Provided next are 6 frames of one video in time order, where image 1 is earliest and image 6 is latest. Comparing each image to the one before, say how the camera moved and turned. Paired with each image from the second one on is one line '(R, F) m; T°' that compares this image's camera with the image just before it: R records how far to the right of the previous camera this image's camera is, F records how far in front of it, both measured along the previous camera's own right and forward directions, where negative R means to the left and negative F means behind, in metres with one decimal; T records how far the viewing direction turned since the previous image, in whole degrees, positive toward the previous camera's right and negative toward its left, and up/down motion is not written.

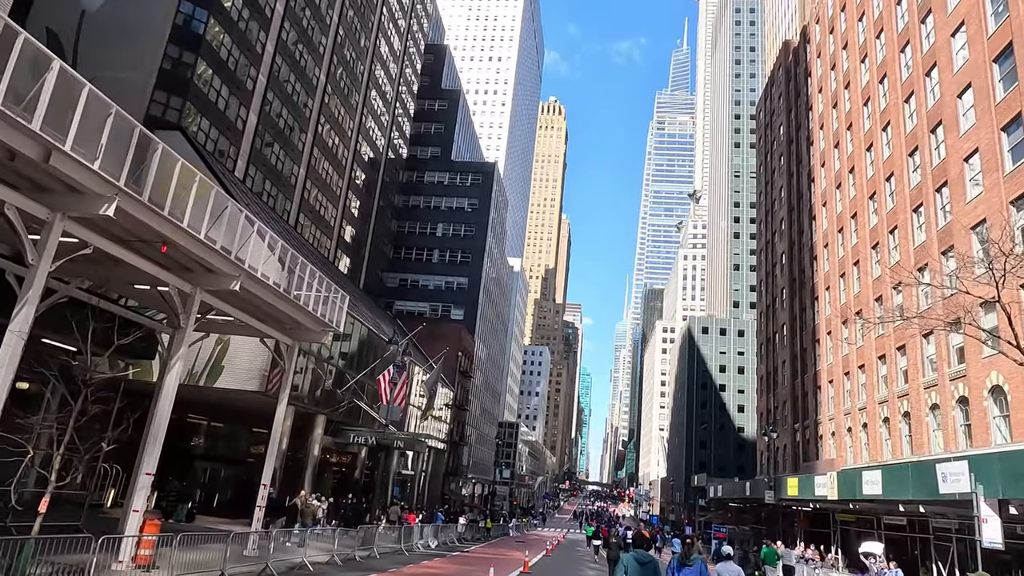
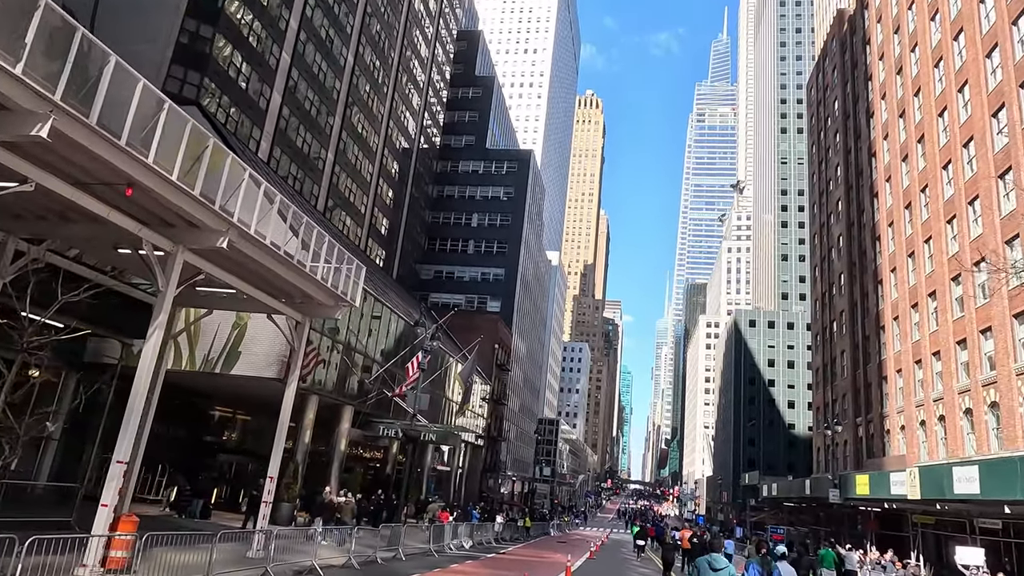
(+0.1, +2.6) m; -3°
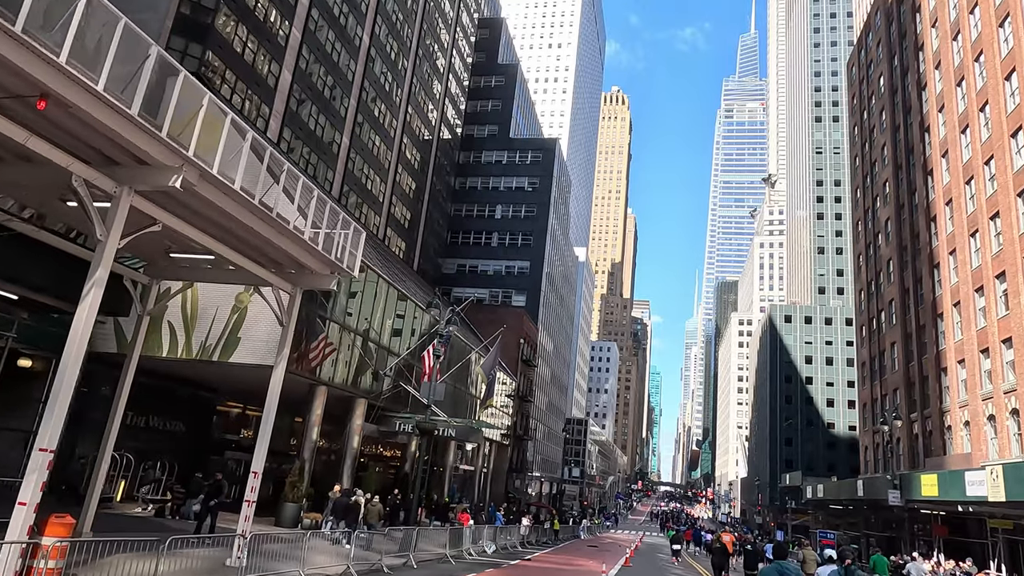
(+0.1, +2.7) m; -2°
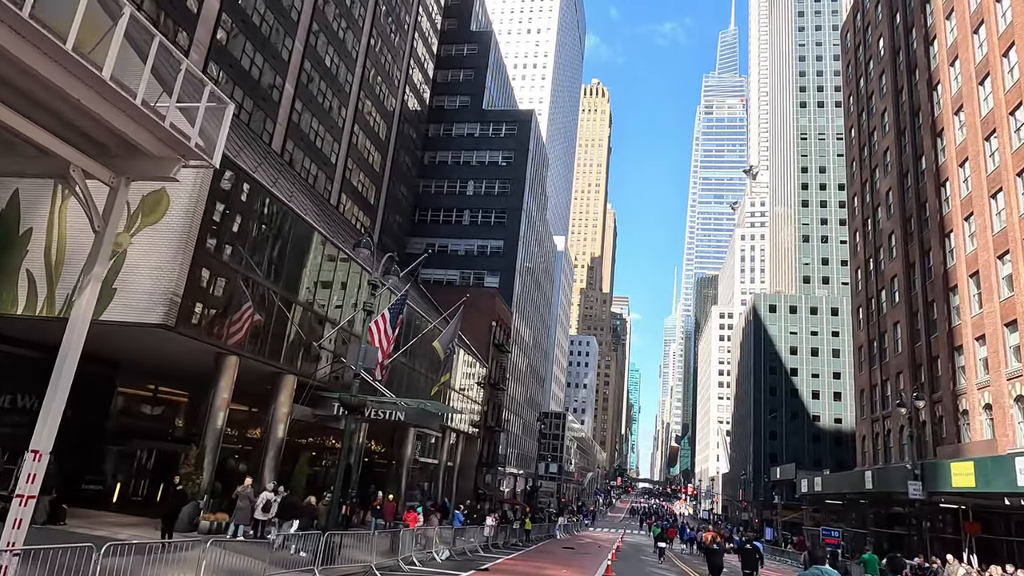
(+0.8, +5.1) m; +2°
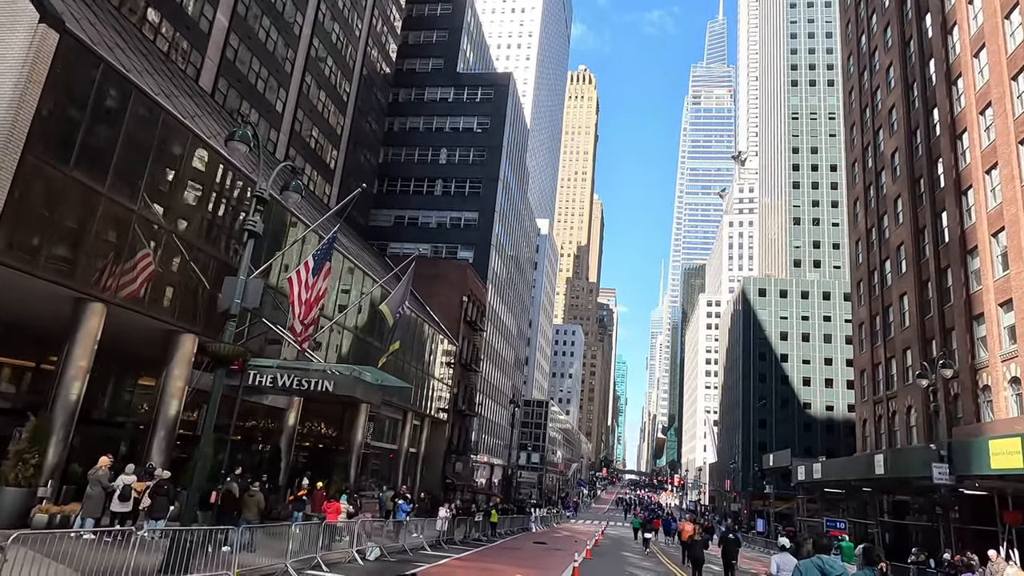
(+1.2, +4.7) m; +1°
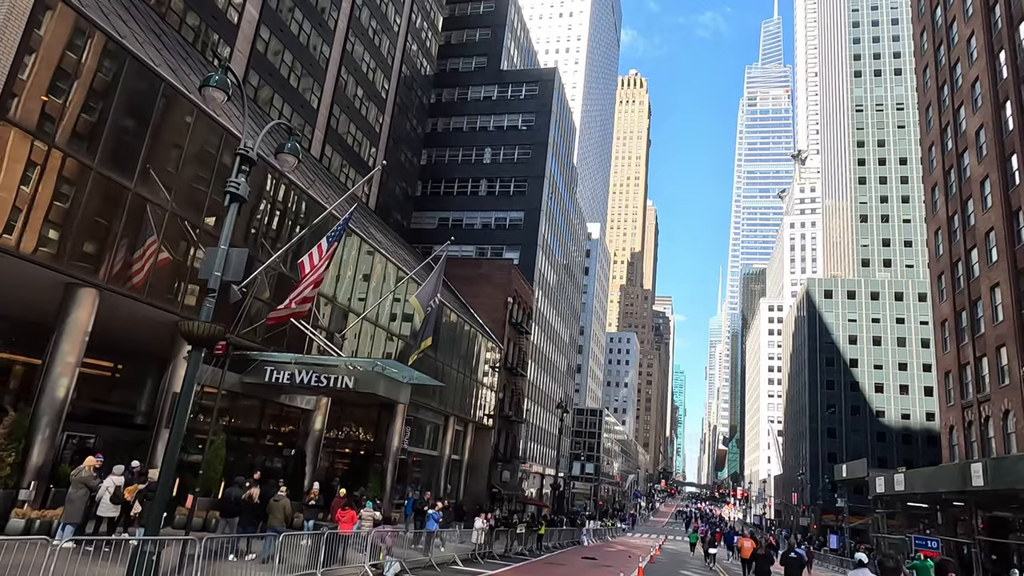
(+0.5, +2.3) m; -5°
